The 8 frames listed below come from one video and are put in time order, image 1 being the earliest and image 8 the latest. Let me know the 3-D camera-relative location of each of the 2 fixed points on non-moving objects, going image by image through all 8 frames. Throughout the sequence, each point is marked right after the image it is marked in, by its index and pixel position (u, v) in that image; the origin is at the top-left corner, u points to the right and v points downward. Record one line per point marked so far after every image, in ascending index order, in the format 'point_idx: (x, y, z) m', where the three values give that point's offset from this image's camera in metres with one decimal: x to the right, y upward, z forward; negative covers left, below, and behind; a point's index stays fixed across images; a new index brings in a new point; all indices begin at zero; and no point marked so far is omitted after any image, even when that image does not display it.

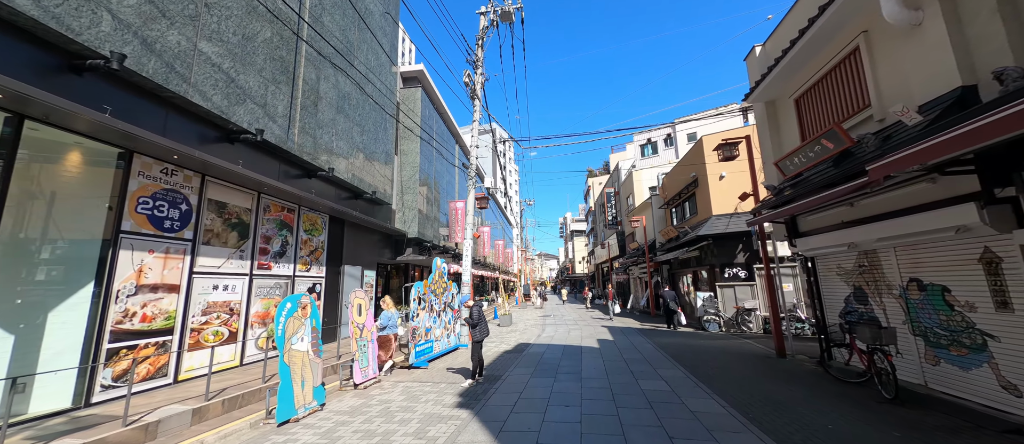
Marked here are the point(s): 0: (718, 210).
0: (+7.9, +0.5, +12.9) m
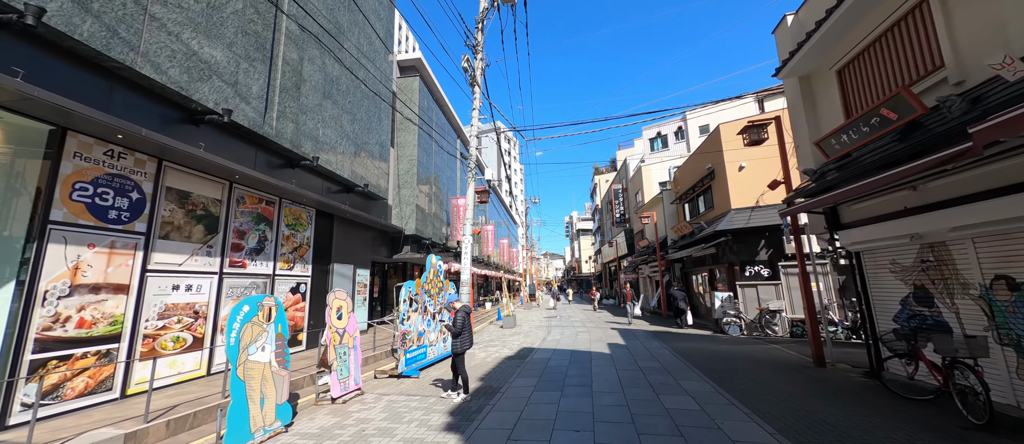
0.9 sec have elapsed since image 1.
0: (+8.0, +0.7, +11.9) m
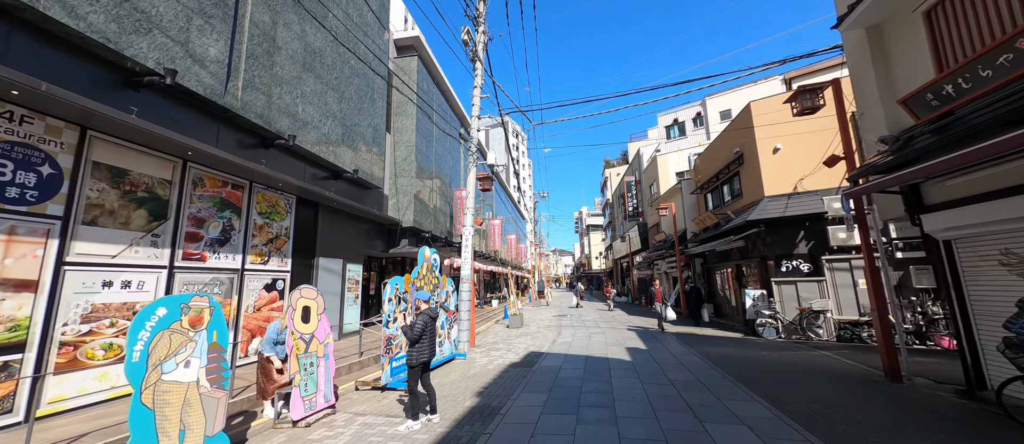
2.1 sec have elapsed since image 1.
0: (+8.2, +1.0, +10.6) m
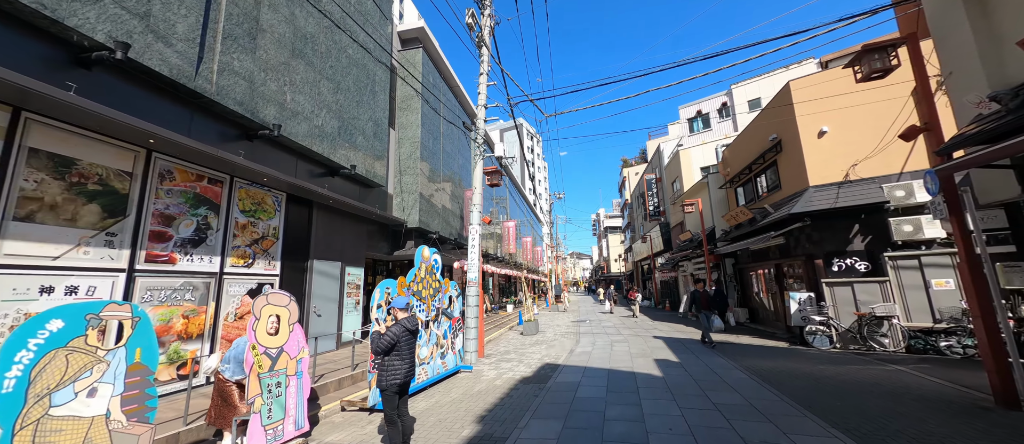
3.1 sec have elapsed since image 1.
0: (+8.5, +1.2, +9.3) m
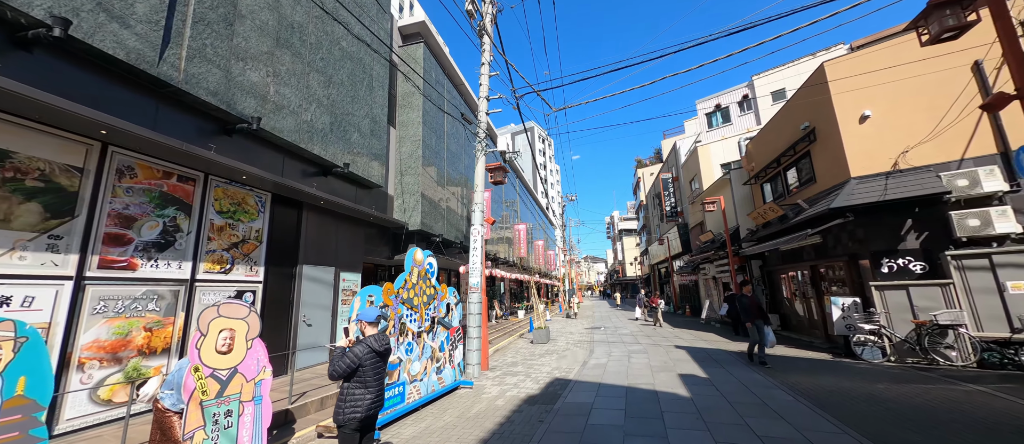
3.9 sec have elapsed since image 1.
0: (+8.6, +1.3, +8.3) m
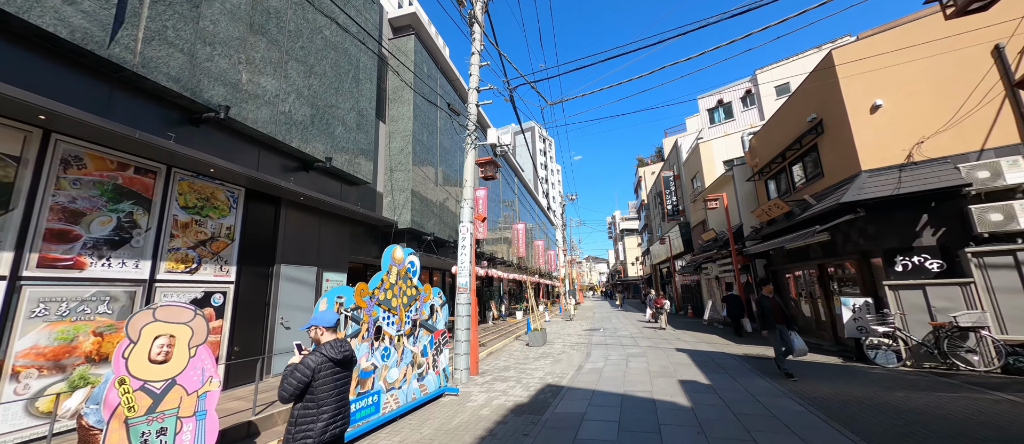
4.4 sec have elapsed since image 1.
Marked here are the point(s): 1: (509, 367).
0: (+8.4, +1.4, +7.8) m
1: (-0.1, -3.6, +8.4) m
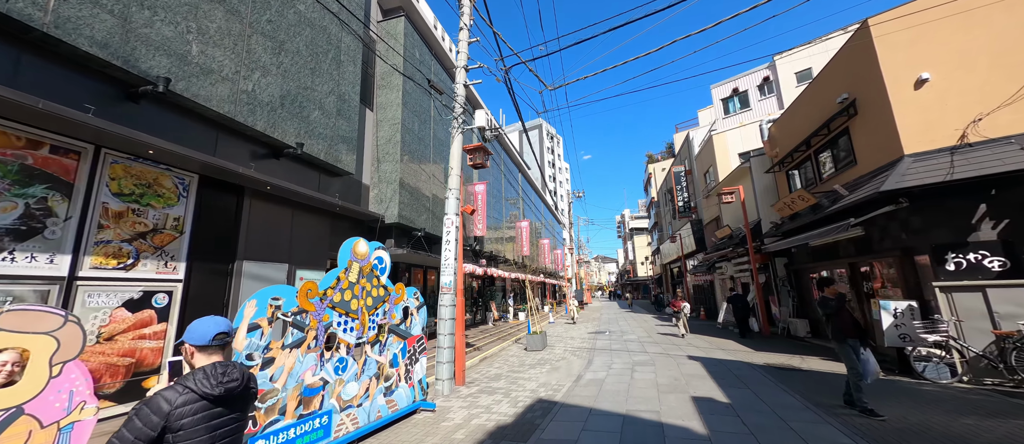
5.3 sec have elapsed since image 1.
0: (+8.2, +1.6, +6.8) m
1: (-0.3, -3.4, +7.6) m
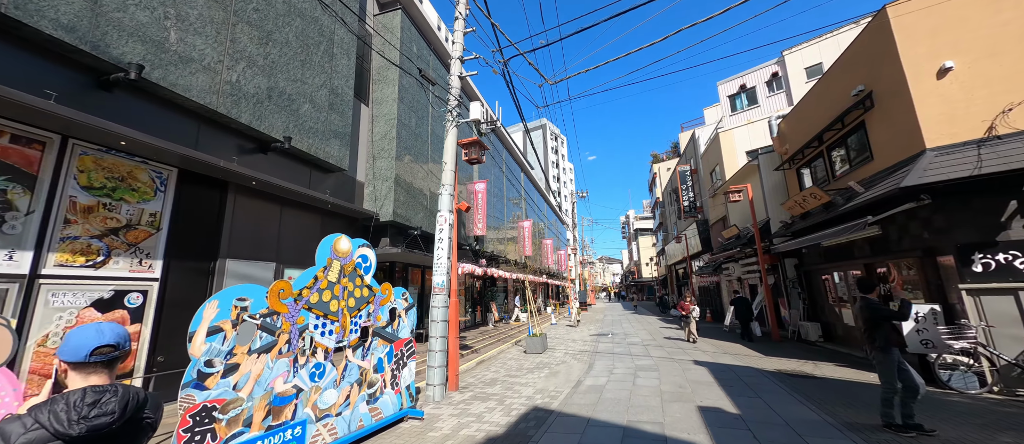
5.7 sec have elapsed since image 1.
0: (+8.1, +1.6, +6.3) m
1: (-0.3, -3.4, +7.2) m
